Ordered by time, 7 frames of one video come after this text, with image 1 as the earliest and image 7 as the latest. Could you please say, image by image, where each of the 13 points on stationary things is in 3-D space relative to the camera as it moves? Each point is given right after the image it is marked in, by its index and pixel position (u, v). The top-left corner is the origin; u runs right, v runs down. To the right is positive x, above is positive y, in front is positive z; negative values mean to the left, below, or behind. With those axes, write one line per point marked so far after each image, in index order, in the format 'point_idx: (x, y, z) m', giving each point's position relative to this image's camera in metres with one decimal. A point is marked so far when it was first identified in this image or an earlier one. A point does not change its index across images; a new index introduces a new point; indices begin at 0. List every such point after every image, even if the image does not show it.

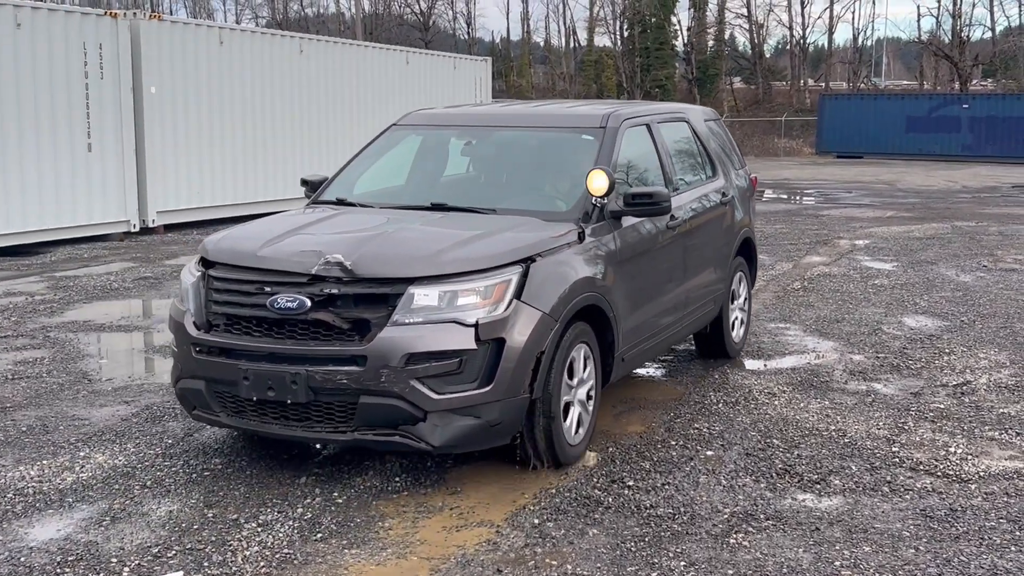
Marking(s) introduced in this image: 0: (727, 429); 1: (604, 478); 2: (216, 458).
0: (+1.5, -1.0, +4.9) m
1: (+0.6, -1.2, +4.6) m
2: (-1.8, -1.0, +4.5) m
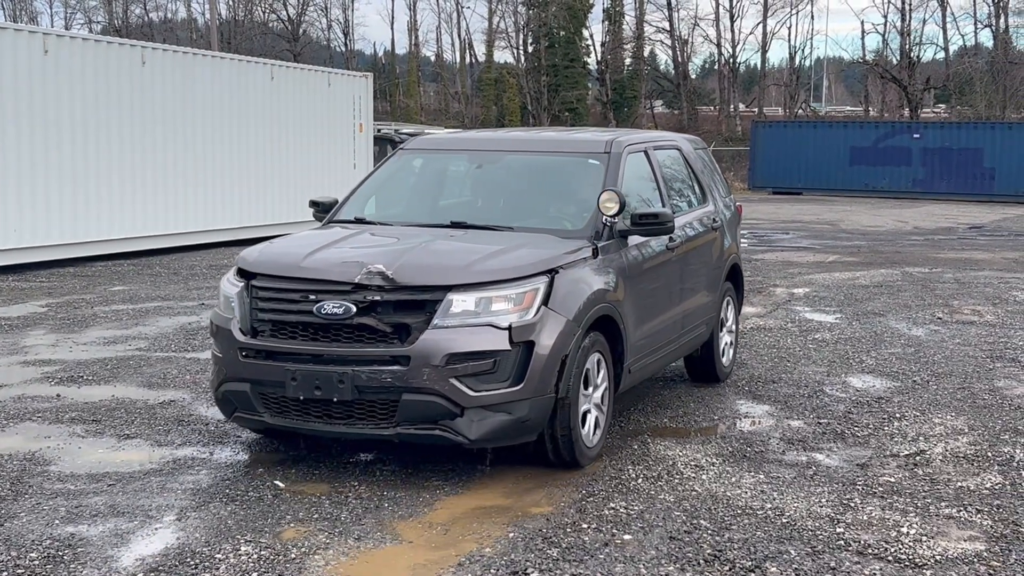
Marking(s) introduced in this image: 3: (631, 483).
0: (+0.9, -1.3, +4.3) m
1: (0.0, -1.5, +3.9) m
2: (-2.4, -1.3, +3.7) m
3: (+0.8, -1.2, +4.5) m
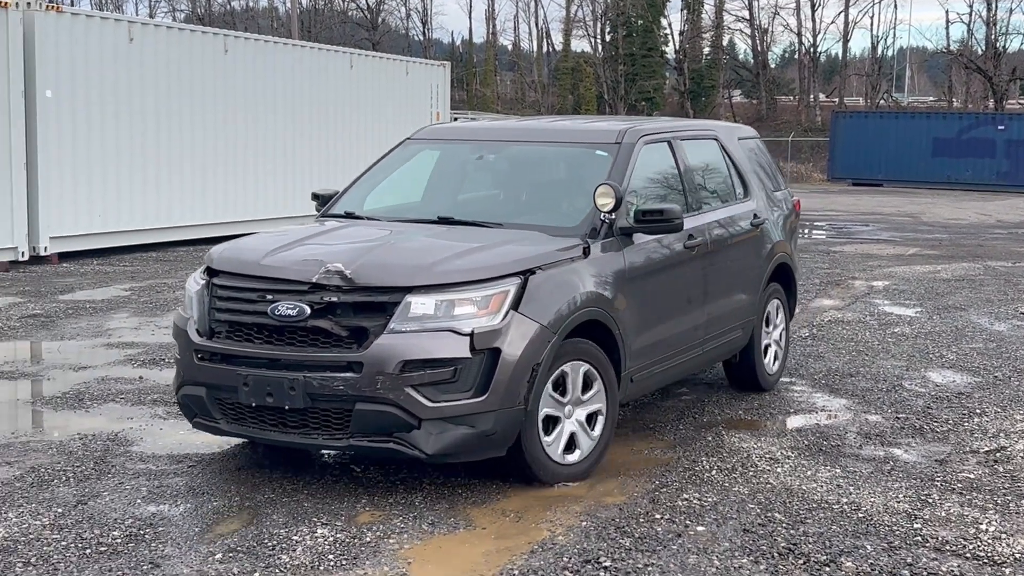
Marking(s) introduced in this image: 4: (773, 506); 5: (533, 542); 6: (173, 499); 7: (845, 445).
0: (+1.3, -1.2, +4.2) m
1: (+0.4, -1.4, +3.9) m
2: (-2.0, -1.3, +3.8) m
3: (+1.2, -1.1, +4.5) m
4: (+1.5, -1.2, +4.2) m
5: (+0.2, -1.4, +4.1) m
6: (-1.9, -1.2, +4.0) m
7: (+2.2, -1.0, +4.8) m
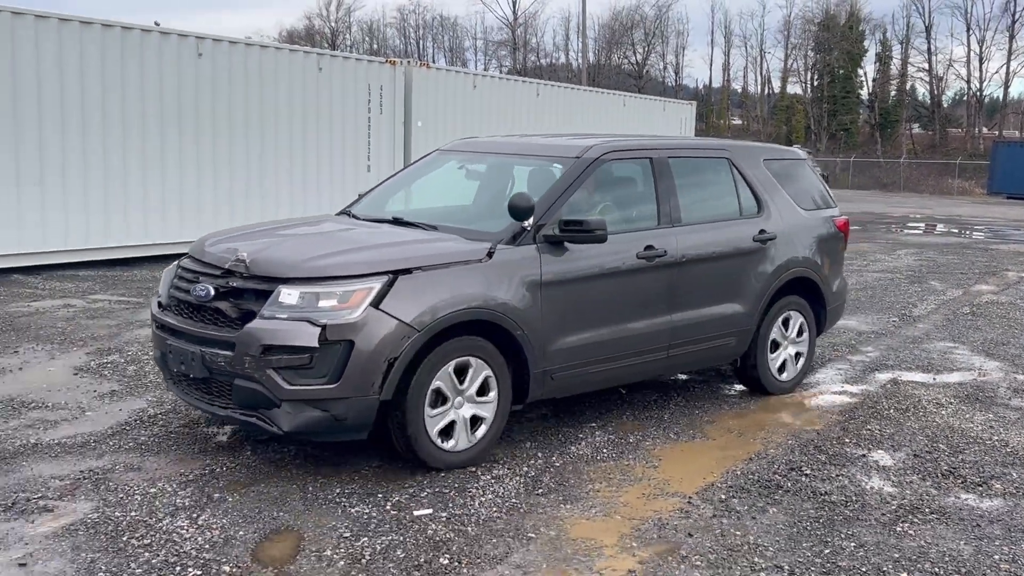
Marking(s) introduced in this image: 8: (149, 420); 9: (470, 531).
0: (+2.9, -1.1, +5.5) m
1: (+2.0, -1.3, +5.3) m
2: (-0.4, -1.0, +5.5) m
3: (+2.9, -1.0, +5.8) m
4: (+3.1, -1.1, +5.4) m
5: (+1.8, -1.2, +5.5) m
6: (-0.2, -0.9, +5.6) m
7: (+3.9, -0.9, +5.9) m
8: (-3.0, -1.1, +6.0) m
9: (-0.3, -1.6, +4.7) m
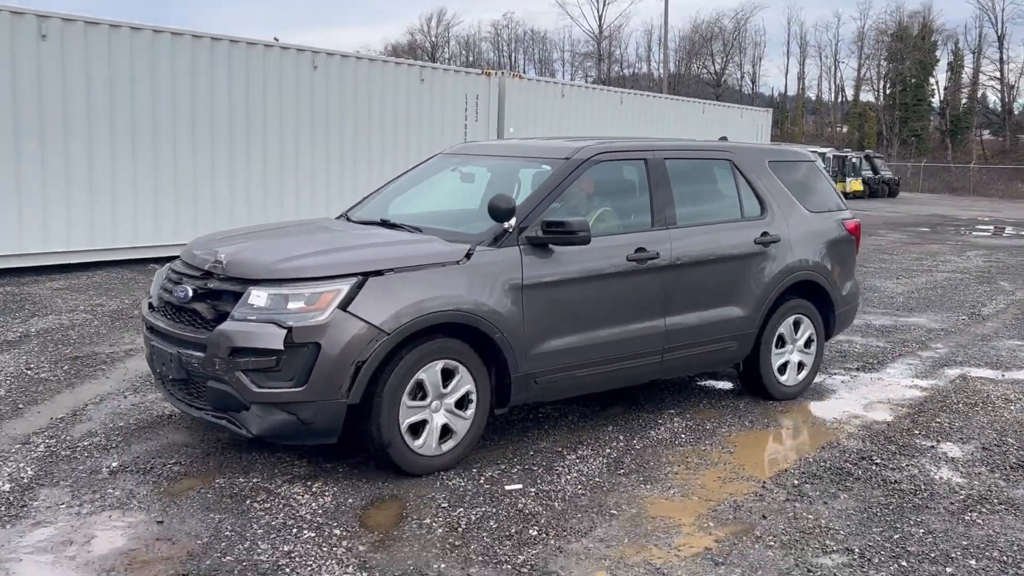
0: (+3.5, -1.1, +5.7) m
1: (+2.6, -1.3, +5.6) m
2: (+0.2, -1.0, +5.9) m
3: (+3.5, -1.0, +6.0) m
4: (+3.7, -1.1, +5.6) m
5: (+2.4, -1.2, +5.7) m
6: (+0.4, -0.9, +6.0) m
7: (+4.5, -0.9, +6.0) m
8: (-2.4, -1.0, +6.6) m
9: (+0.3, -1.5, +5.1) m
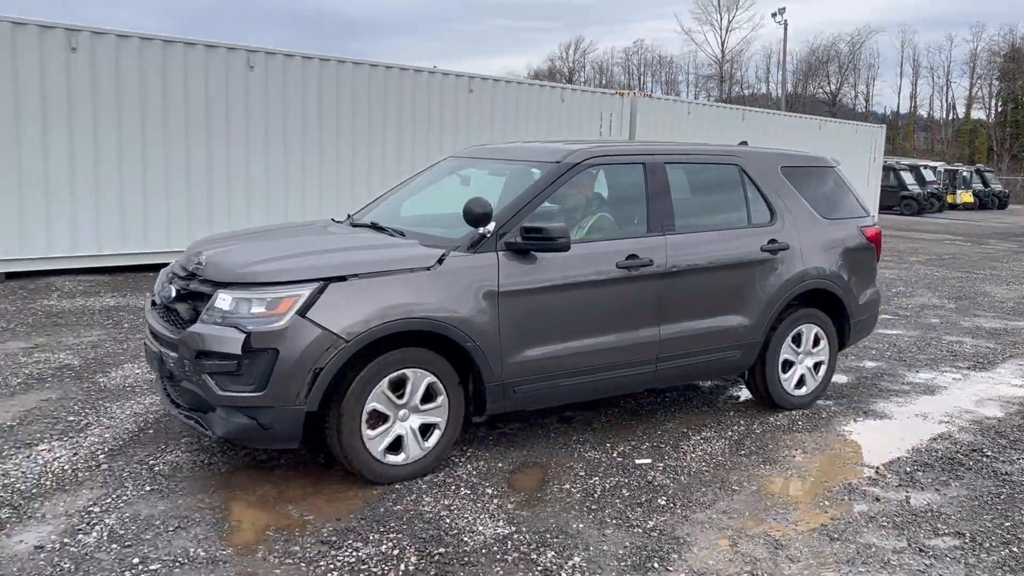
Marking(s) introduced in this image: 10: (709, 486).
0: (+4.6, -1.2, +5.9) m
1: (+3.6, -1.3, +5.9) m
2: (+1.3, -1.0, +6.4) m
3: (+4.6, -1.1, +6.2) m
4: (+4.8, -1.2, +5.8) m
5: (+3.5, -1.3, +6.1) m
6: (+1.5, -0.9, +6.6) m
7: (+5.6, -1.0, +6.2) m
8: (-1.2, -1.0, +7.4) m
9: (+1.3, -1.5, +5.6) m
10: (+1.5, -1.5, +5.6) m
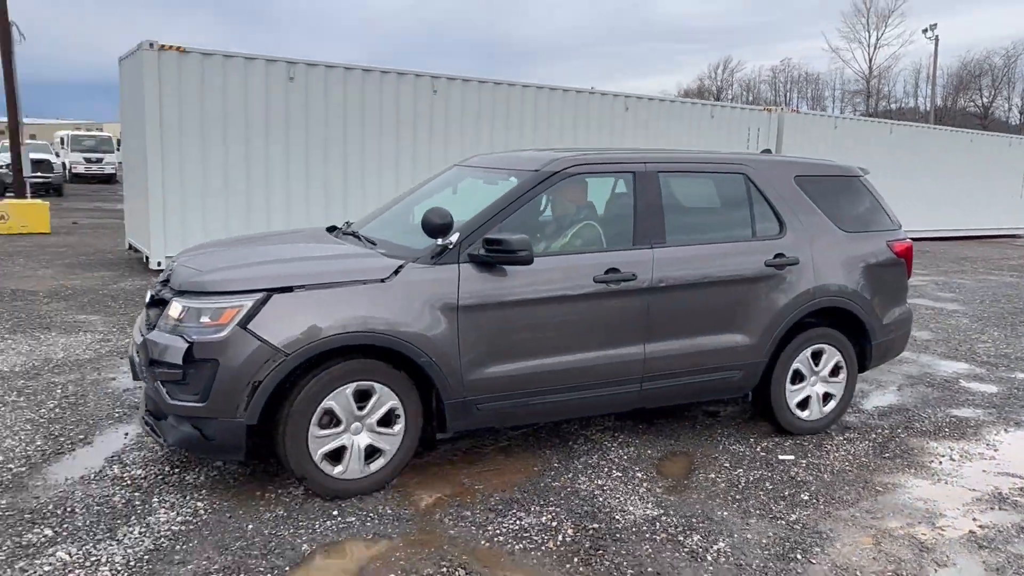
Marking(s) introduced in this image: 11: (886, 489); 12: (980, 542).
0: (+5.8, -1.3, +5.7) m
1: (+4.8, -1.4, +5.8) m
2: (+2.7, -1.0, +6.7) m
3: (+5.9, -1.2, +6.0) m
4: (+6.0, -1.3, +5.5) m
5: (+4.7, -1.4, +6.0) m
6: (+2.9, -1.0, +6.8) m
7: (+6.9, -1.2, +5.8) m
8: (+0.3, -1.0, +8.0) m
9: (+2.5, -1.5, +5.9) m
10: (+2.7, -1.6, +5.8) m
11: (+2.9, -1.6, +5.7) m
12: (+3.2, -1.7, +5.0) m
